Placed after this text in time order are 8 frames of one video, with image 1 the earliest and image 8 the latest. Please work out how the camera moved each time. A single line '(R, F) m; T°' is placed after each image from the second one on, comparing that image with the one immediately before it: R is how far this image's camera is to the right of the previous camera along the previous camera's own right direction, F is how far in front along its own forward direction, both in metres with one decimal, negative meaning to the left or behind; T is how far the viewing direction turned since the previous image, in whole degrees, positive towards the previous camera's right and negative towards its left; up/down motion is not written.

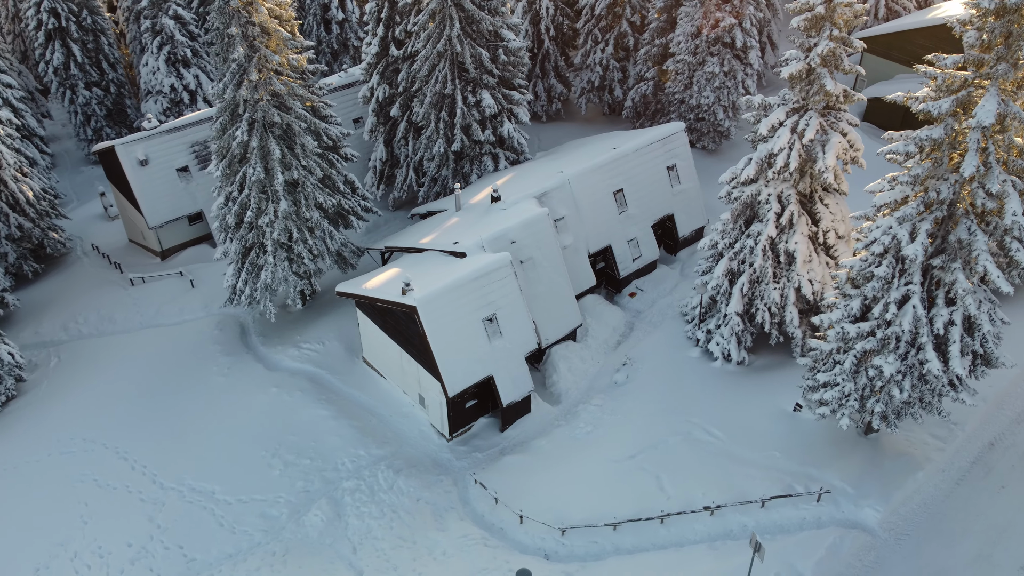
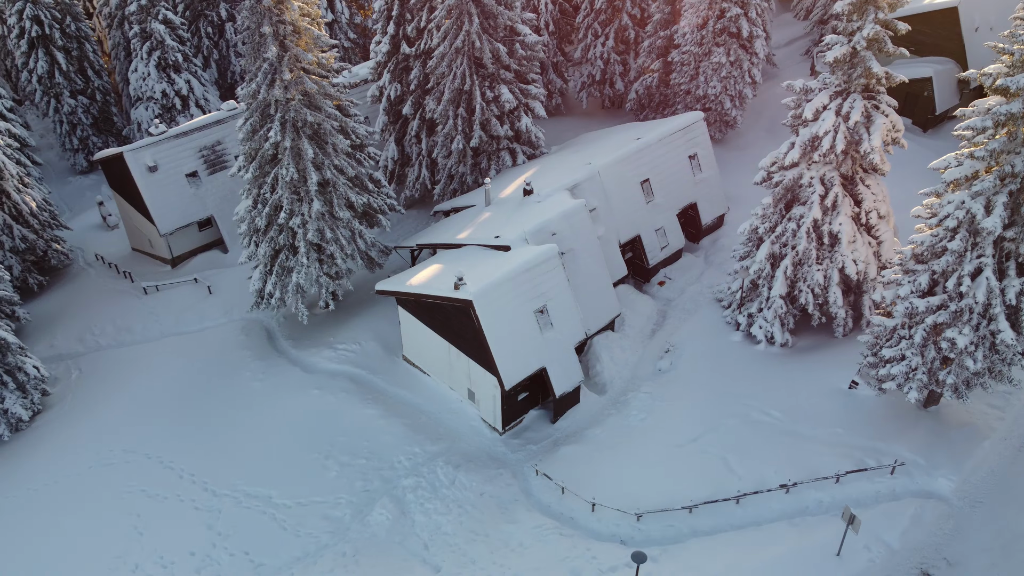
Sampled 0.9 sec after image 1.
(-2.0, 0.0) m; +2°
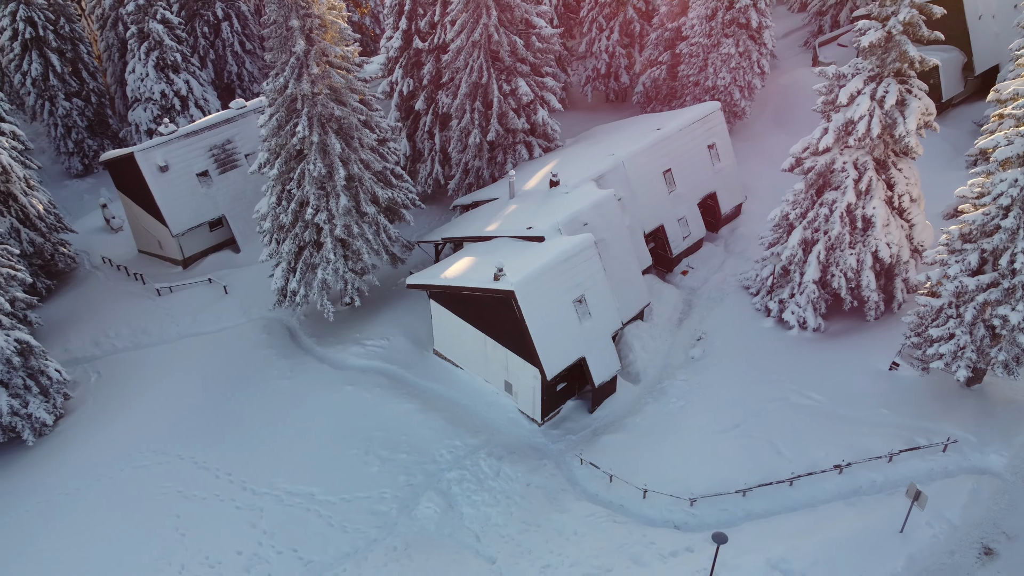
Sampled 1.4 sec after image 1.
(-1.4, +0.1) m; +1°
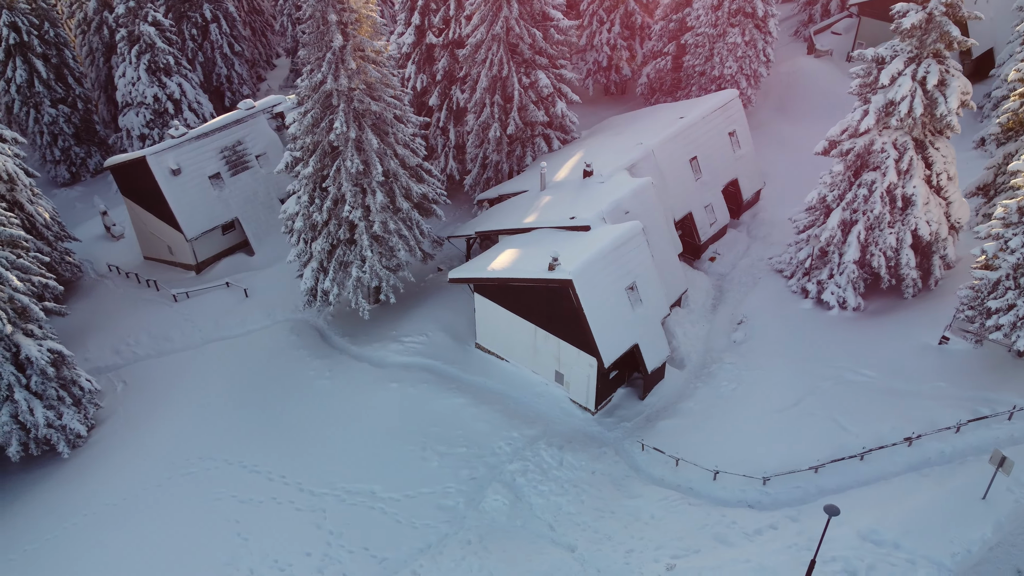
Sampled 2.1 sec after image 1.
(-2.0, +0.1) m; +3°
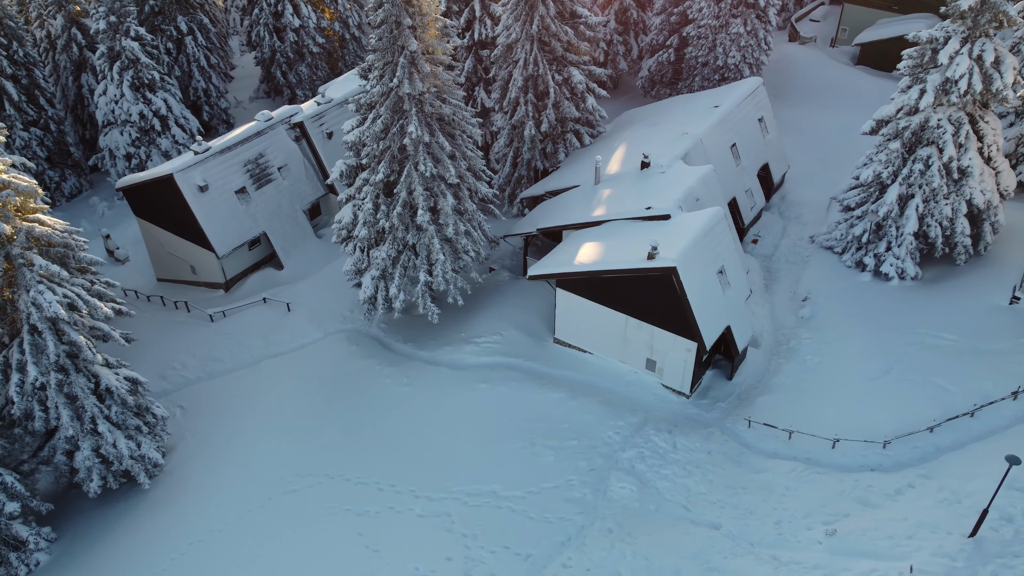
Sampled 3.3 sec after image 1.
(-4.0, 0.0) m; +5°
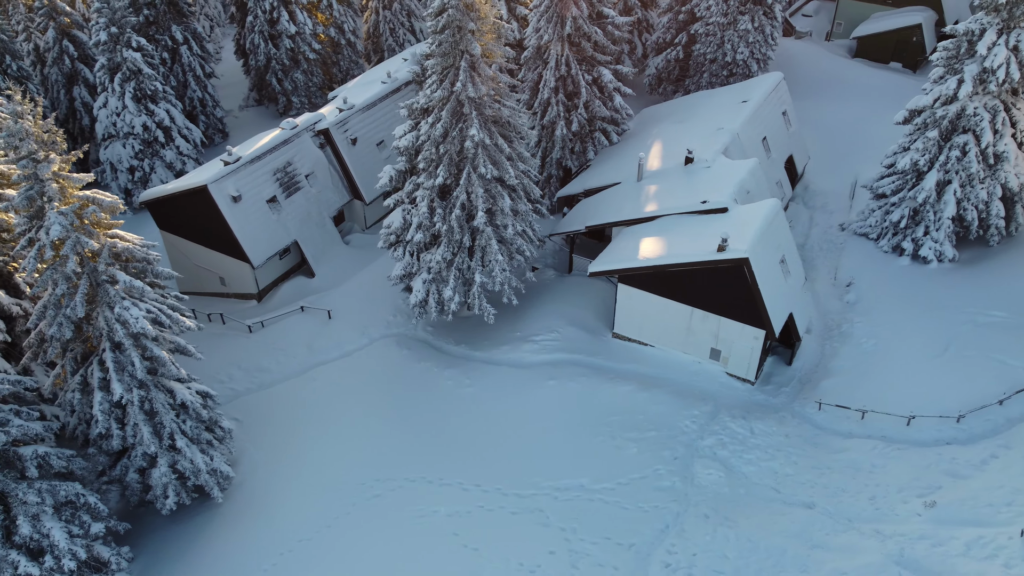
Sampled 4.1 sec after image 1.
(-2.8, -0.2) m; +3°
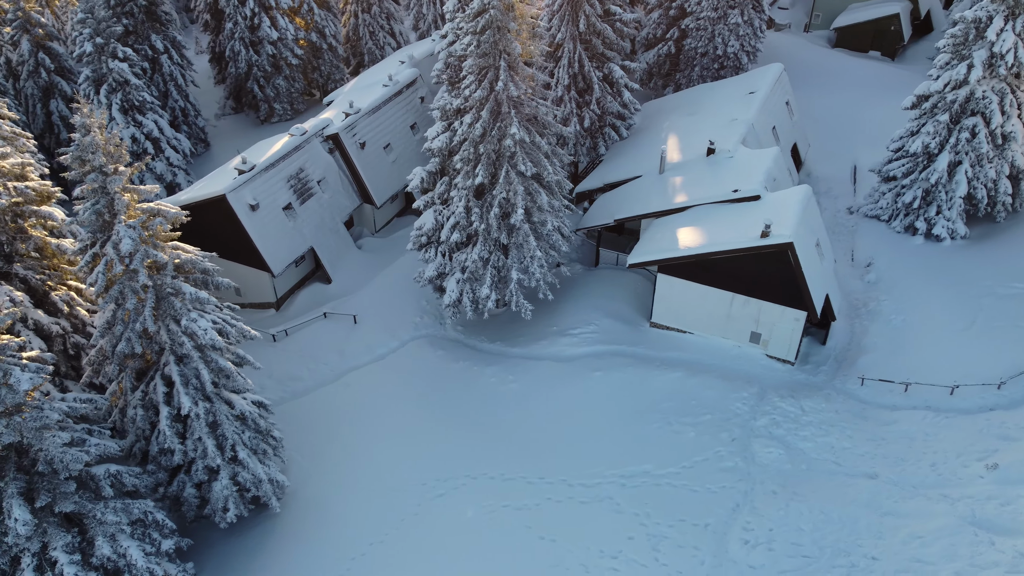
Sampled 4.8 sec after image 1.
(-2.5, -0.2) m; +4°
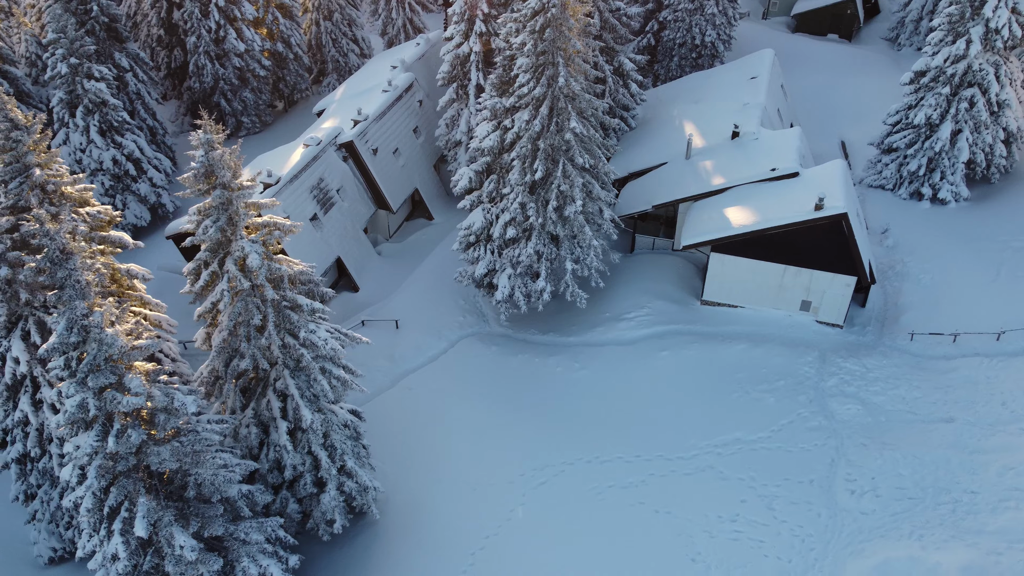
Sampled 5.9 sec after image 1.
(-4.2, -0.3) m; +6°
